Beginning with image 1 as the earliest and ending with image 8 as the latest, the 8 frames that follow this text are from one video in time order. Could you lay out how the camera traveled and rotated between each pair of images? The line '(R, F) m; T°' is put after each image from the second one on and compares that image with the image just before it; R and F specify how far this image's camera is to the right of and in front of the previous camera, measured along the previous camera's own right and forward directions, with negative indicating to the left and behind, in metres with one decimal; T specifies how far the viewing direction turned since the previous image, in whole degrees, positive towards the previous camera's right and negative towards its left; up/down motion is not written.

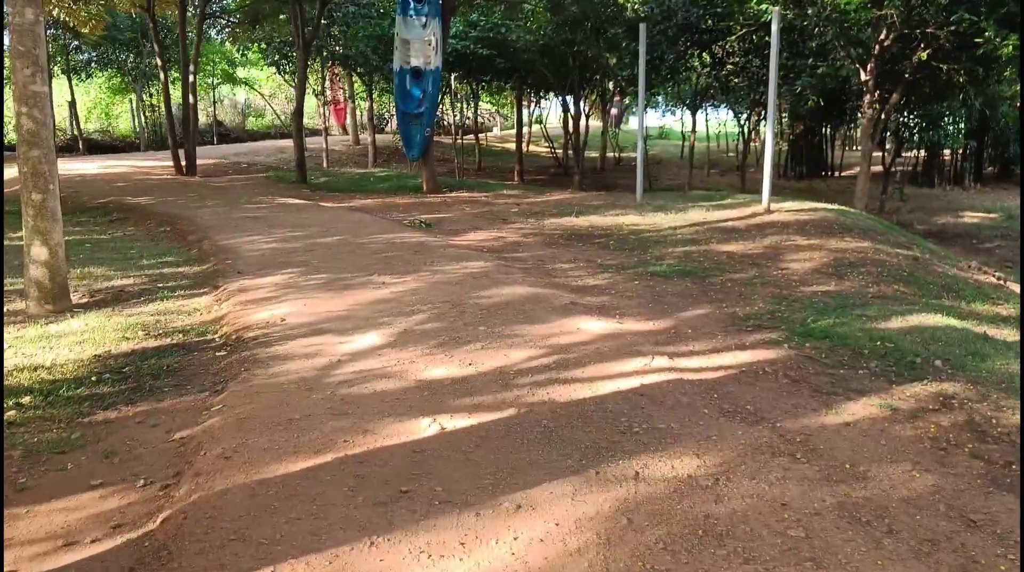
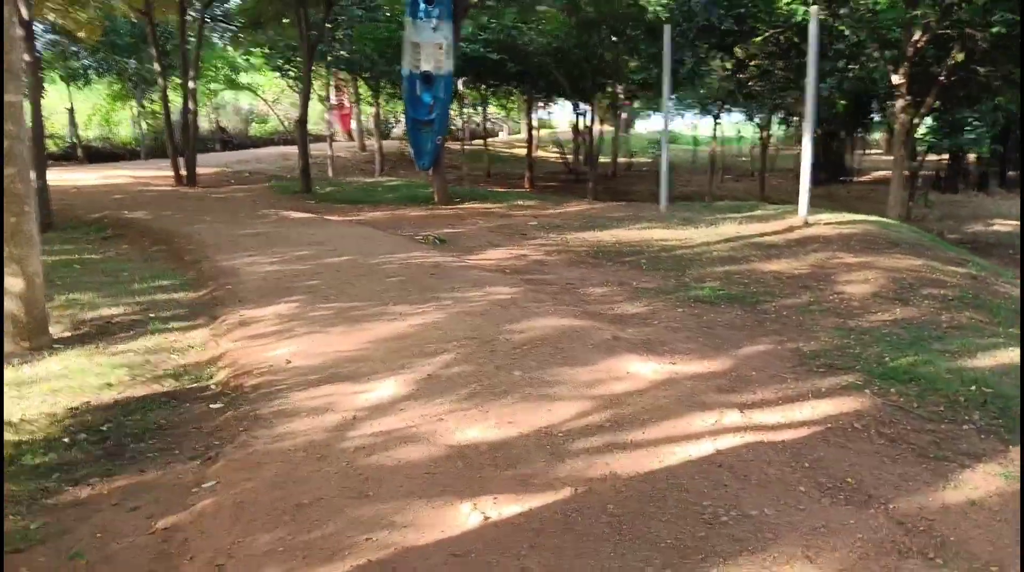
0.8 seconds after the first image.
(-0.2, +0.6) m; 0°
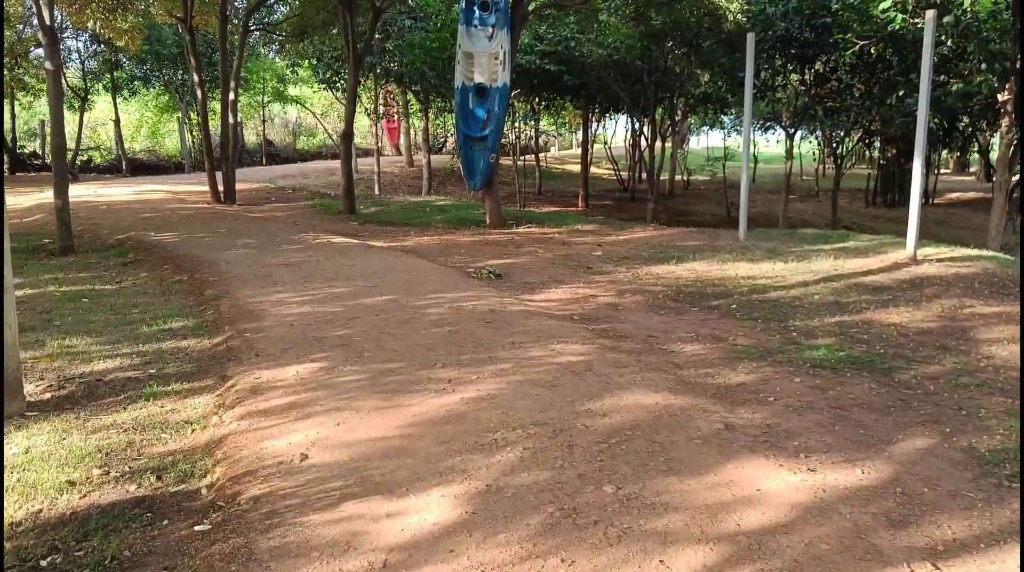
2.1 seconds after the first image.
(-0.2, +1.1) m; -3°
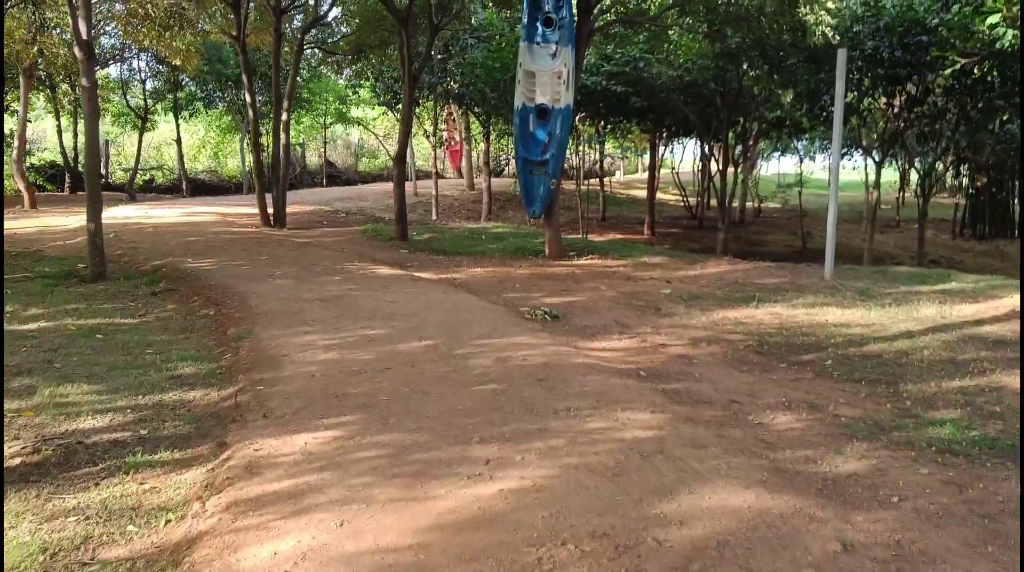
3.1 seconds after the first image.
(0.0, +0.8) m; -4°
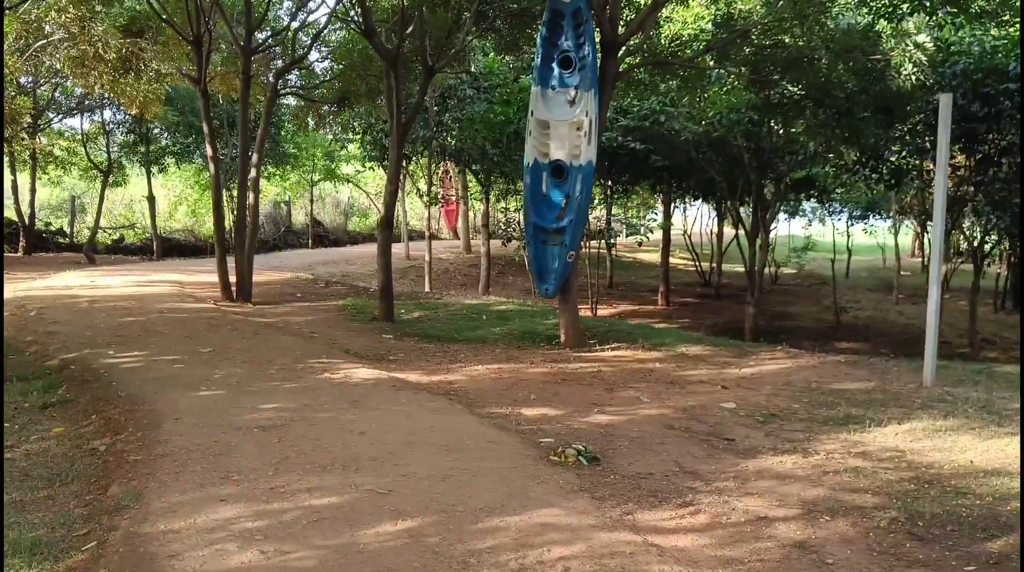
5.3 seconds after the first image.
(-0.1, +2.0) m; 0°
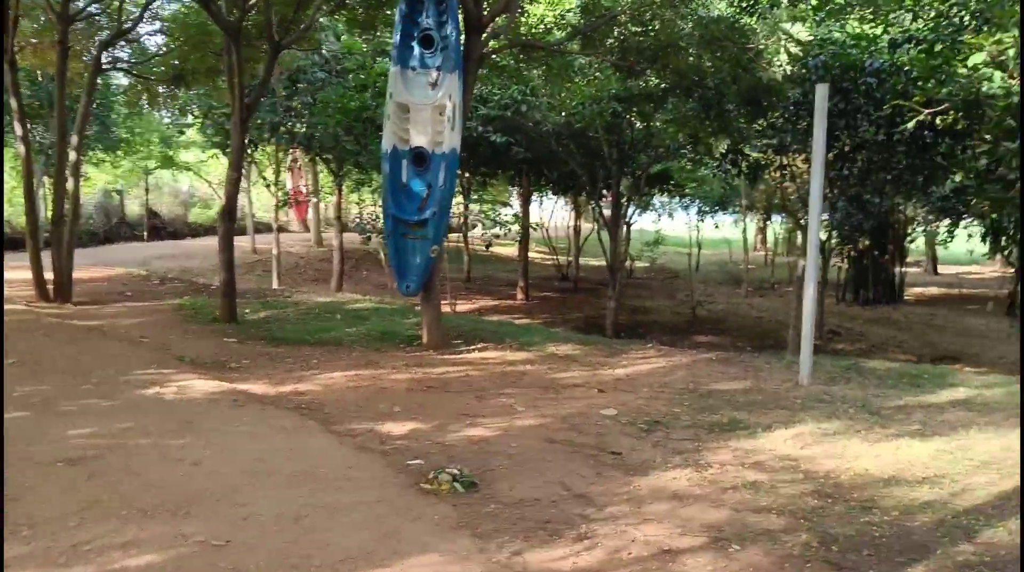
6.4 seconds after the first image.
(0.0, +0.6) m; +9°
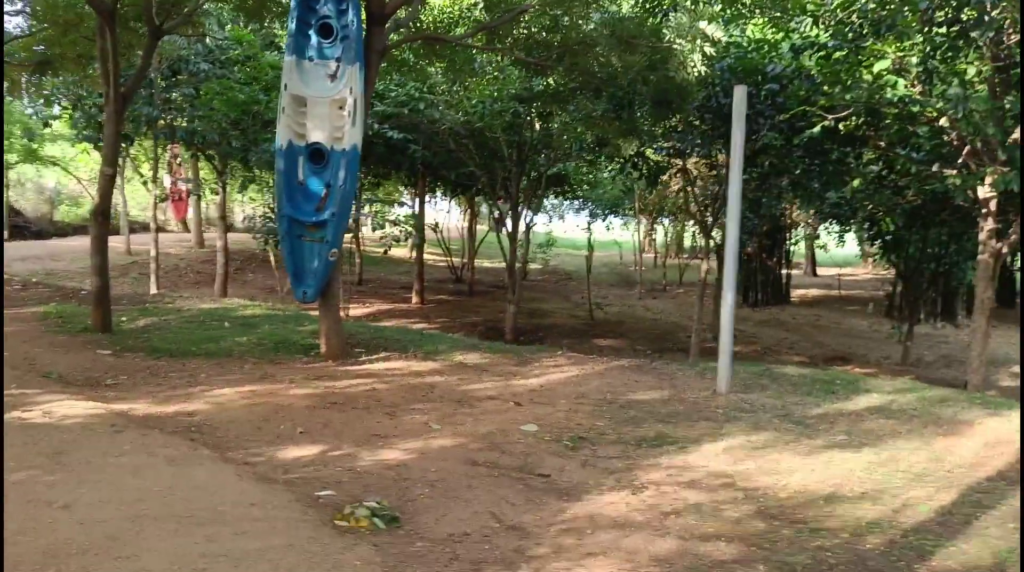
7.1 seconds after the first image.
(-0.2, +0.4) m; +7°
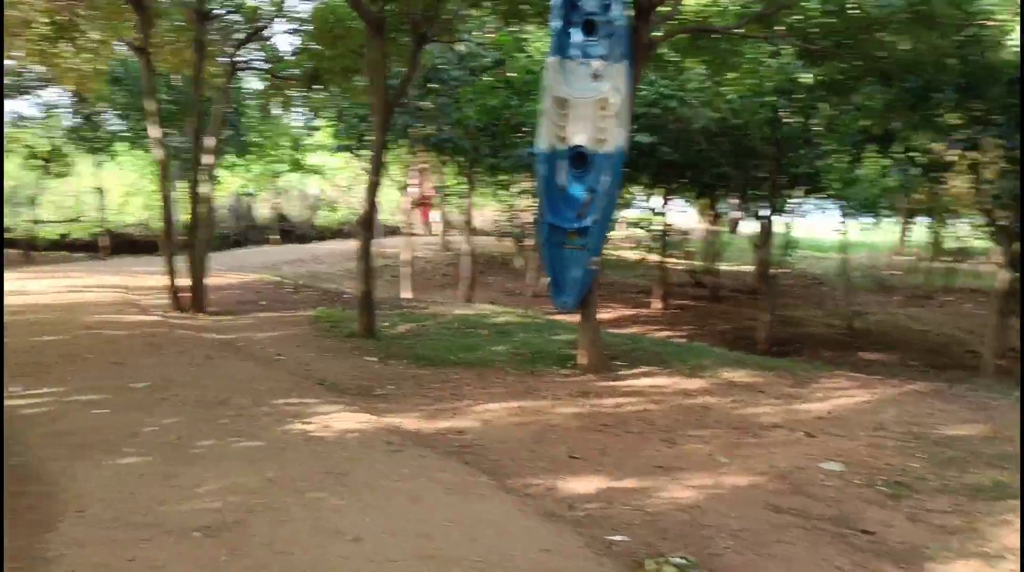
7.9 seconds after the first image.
(-0.4, +0.4) m; -14°
